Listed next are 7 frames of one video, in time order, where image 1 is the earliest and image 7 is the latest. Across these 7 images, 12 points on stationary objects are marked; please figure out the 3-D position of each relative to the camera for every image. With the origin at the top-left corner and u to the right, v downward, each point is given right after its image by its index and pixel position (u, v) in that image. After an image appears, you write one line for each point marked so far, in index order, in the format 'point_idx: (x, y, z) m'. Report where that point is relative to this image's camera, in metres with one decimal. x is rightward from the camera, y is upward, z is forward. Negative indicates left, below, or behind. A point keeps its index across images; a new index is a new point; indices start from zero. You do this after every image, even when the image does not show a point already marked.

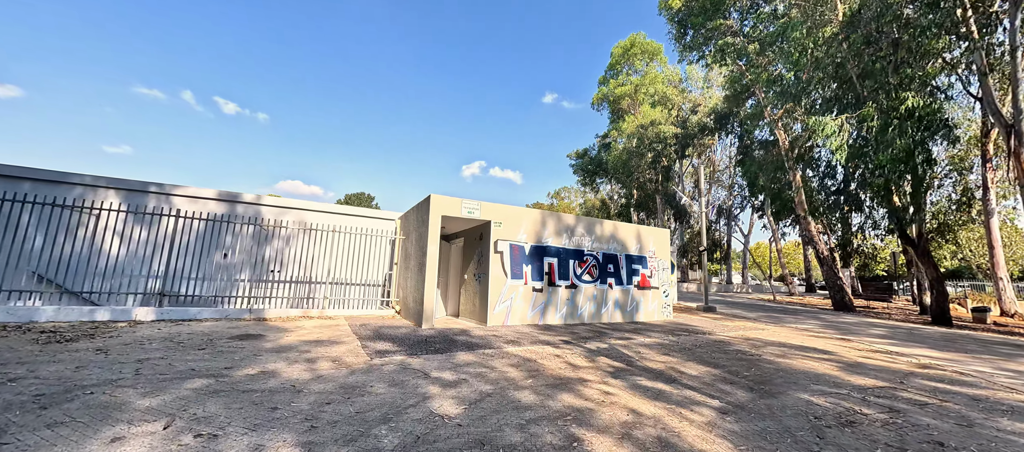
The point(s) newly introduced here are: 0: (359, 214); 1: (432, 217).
0: (-4.8, +0.4, +11.7) m
1: (-1.9, +0.2, +8.9) m
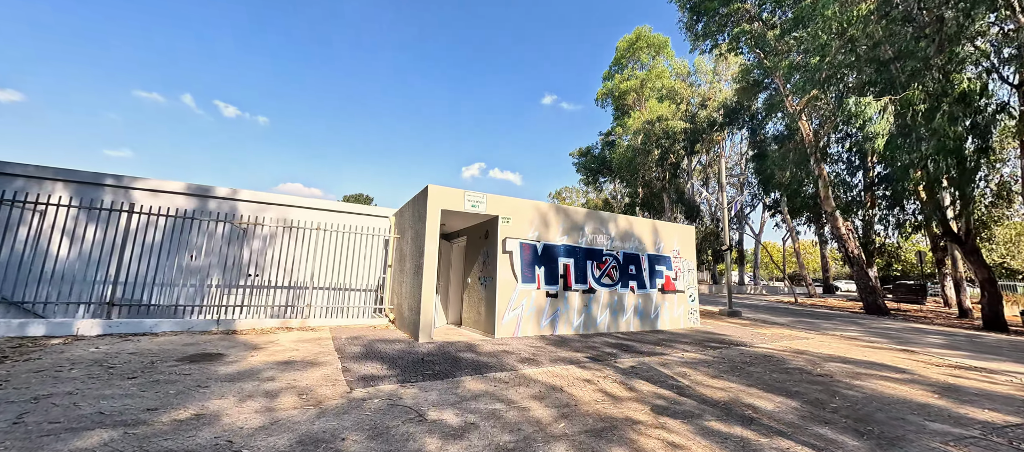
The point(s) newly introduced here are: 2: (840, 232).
0: (-4.6, +0.4, +10.4) m
1: (-1.6, +0.3, +7.6) m
2: (+15.6, -0.3, +17.6) m
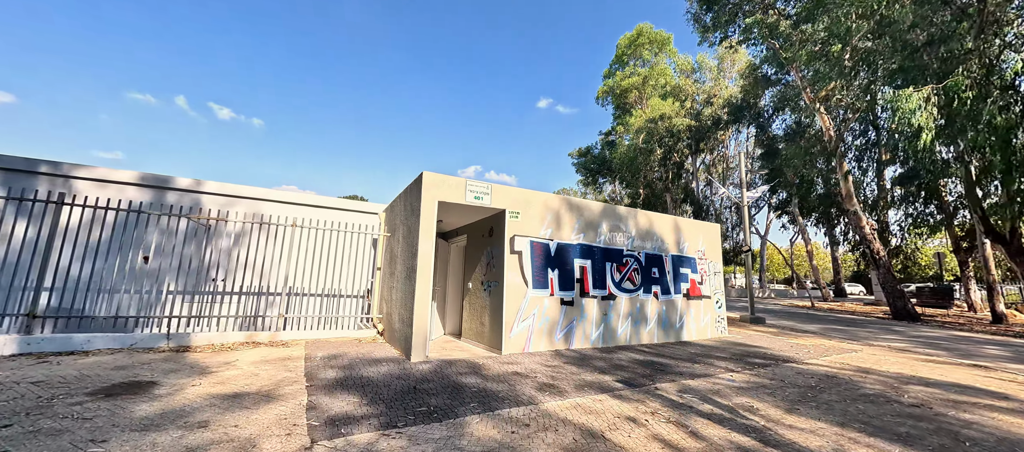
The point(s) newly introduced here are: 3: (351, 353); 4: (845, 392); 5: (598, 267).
0: (-4.4, +0.5, +9.1) m
1: (-1.5, +0.4, +6.4) m
2: (+15.7, -0.3, +16.5) m
3: (-2.8, -2.2, +6.4) m
4: (+4.7, -2.3, +5.2) m
5: (+1.8, -0.9, +8.0) m
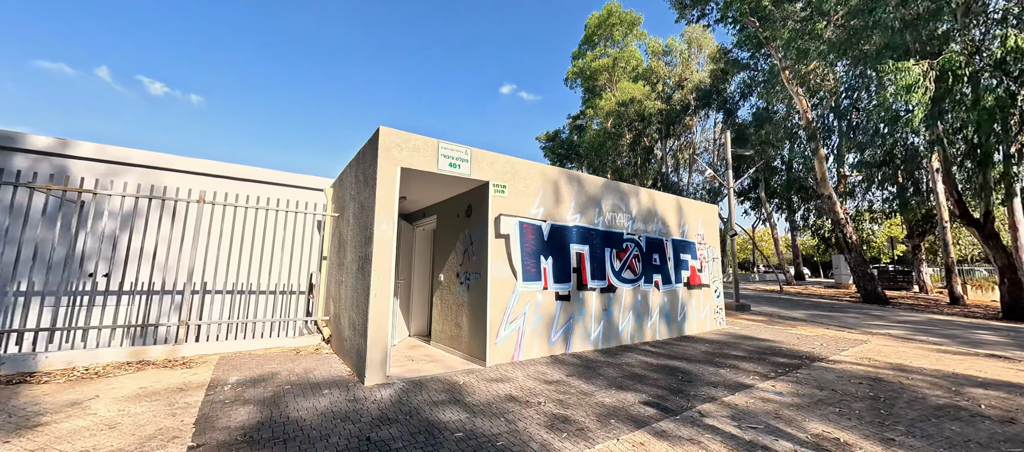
0: (-4.8, +0.9, +7.1) m
1: (-1.6, +0.7, +4.7) m
2: (+14.5, +0.4, +16.5) m
3: (-2.9, -1.8, +4.7) m
4: (+4.6, -2.0, +4.3) m
5: (+1.5, -0.5, +6.7) m
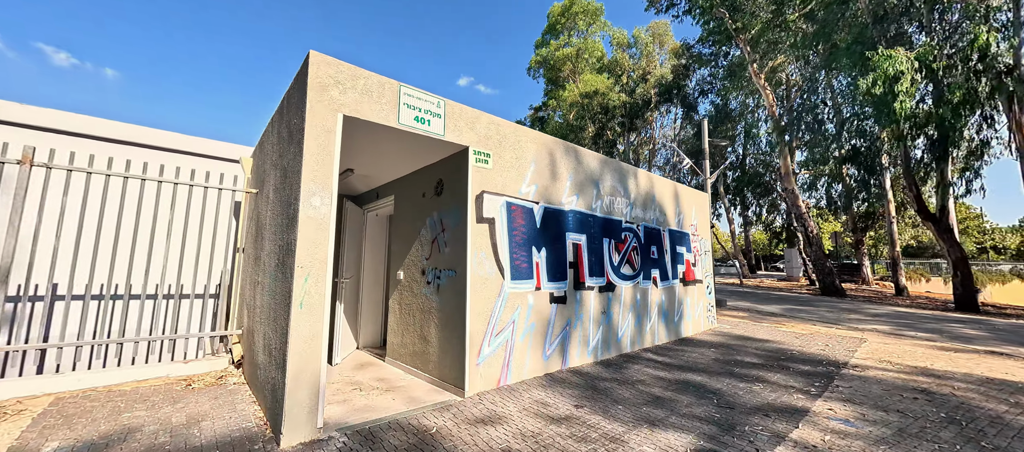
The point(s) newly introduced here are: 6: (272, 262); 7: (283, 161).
0: (-5.1, +1.2, +5.2) m
1: (-1.6, +0.9, +3.2) m
2: (+13.0, +0.6, +16.8) m
3: (-2.9, -1.6, +3.0) m
4: (+4.6, -1.9, +3.5) m
5: (+1.2, -0.3, +5.5) m
6: (-2.4, -0.4, +3.7) m
7: (-2.2, +0.6, +3.6) m
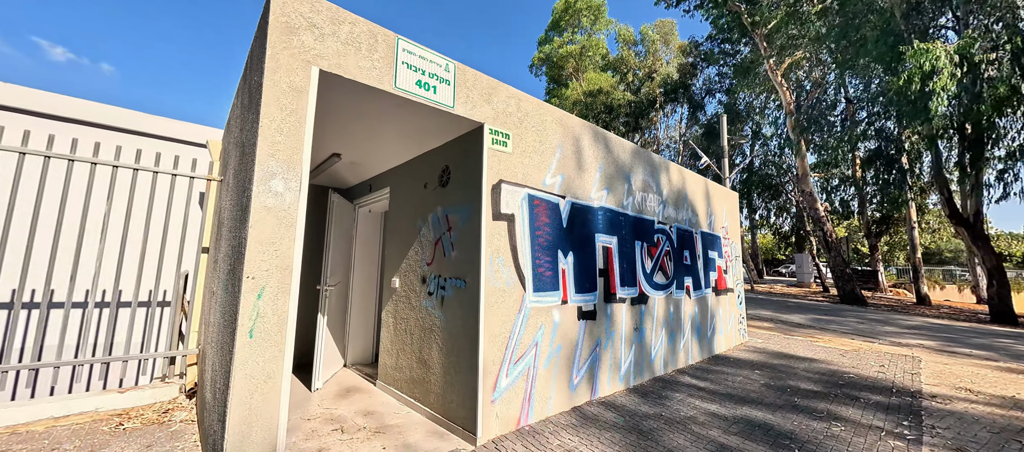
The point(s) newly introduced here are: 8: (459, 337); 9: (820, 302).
0: (-4.9, +1.3, +4.3) m
1: (-1.4, +1.0, +2.3) m
2: (+13.1, +0.5, +16.0) m
3: (-2.7, -1.6, +2.1) m
4: (+4.8, -1.9, +2.6) m
5: (+1.4, -0.3, +4.6) m
6: (-2.2, -0.3, +2.8) m
7: (-2.0, +0.7, +2.8) m
8: (-0.5, -1.0, +3.2) m
9: (+12.7, -3.1, +15.5) m
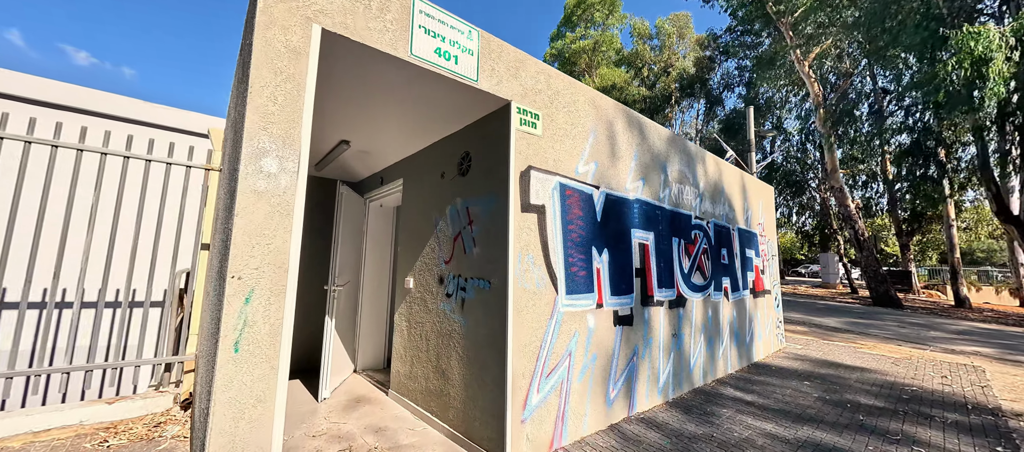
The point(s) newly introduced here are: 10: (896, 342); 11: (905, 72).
0: (-4.6, +1.3, +4.0) m
1: (-1.2, +1.0, +1.9) m
2: (+13.7, +0.5, +15.2) m
3: (-2.5, -1.5, +1.8) m
4: (+5.0, -1.9, +2.1) m
5: (+1.7, -0.2, +4.2) m
6: (-1.9, -0.3, +2.4) m
7: (-1.8, +0.7, +2.4) m
8: (-0.2, -0.9, +2.8) m
9: (+13.3, -3.0, +14.7) m
10: (+7.9, -2.4, +7.8) m
11: (+13.9, +5.4, +13.2) m
